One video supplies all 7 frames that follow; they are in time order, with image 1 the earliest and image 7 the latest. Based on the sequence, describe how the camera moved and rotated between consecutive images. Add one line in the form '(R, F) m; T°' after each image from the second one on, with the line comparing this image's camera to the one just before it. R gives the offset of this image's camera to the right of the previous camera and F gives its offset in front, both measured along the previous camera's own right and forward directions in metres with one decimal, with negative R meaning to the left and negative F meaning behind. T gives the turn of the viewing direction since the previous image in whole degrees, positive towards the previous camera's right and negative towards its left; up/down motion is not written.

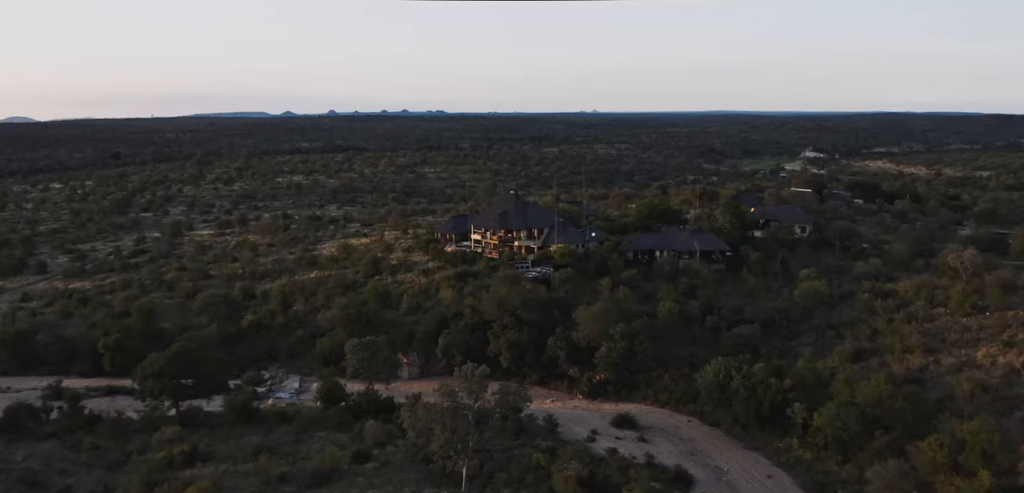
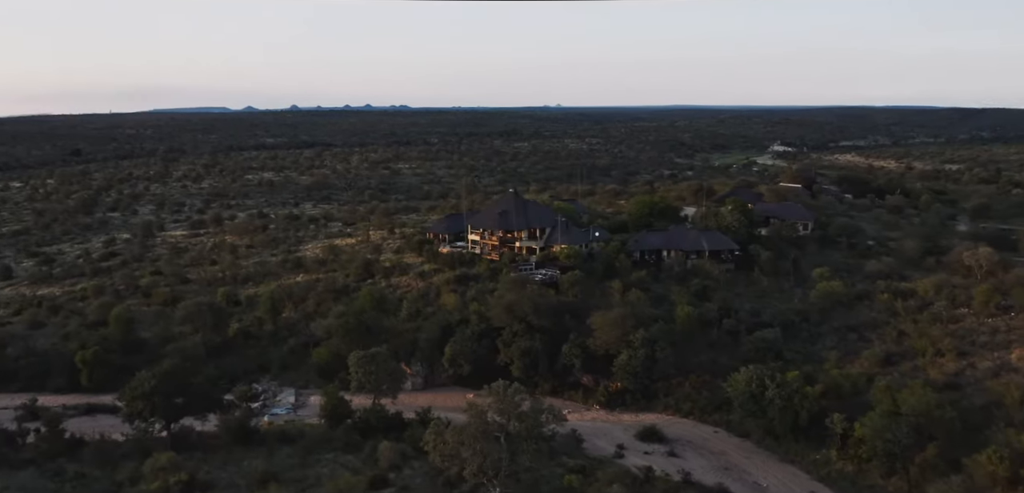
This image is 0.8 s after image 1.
(-1.4, +1.6) m; +2°
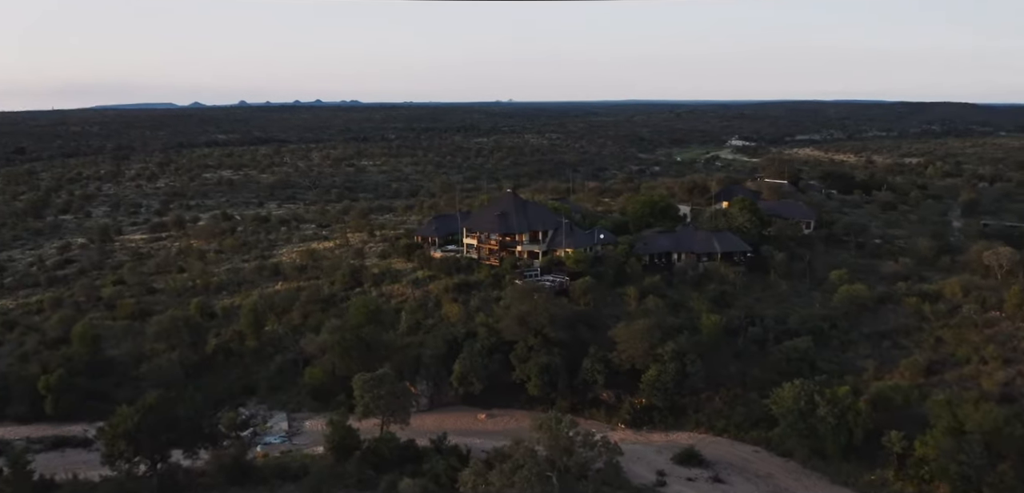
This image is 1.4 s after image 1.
(-1.7, +2.3) m; +3°
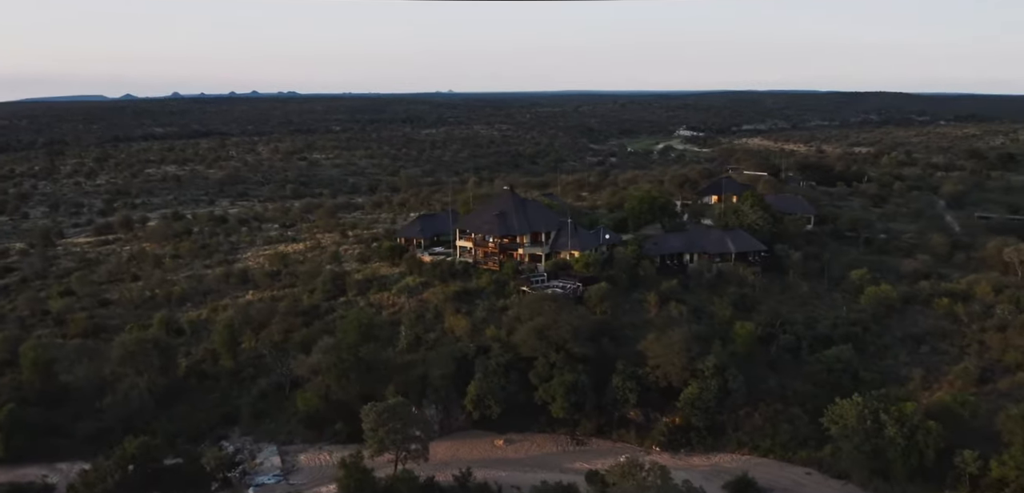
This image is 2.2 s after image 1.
(-1.9, +2.6) m; +4°
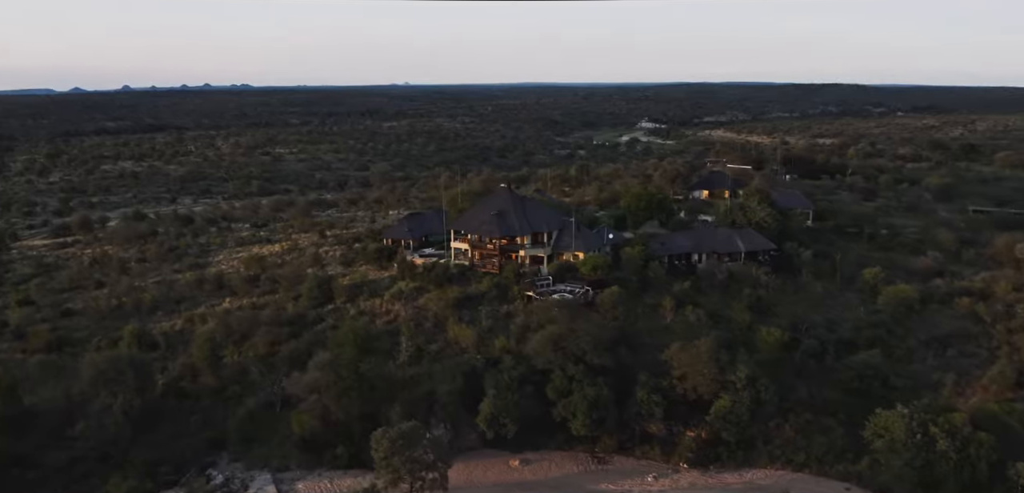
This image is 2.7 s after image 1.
(-1.3, +1.7) m; +3°
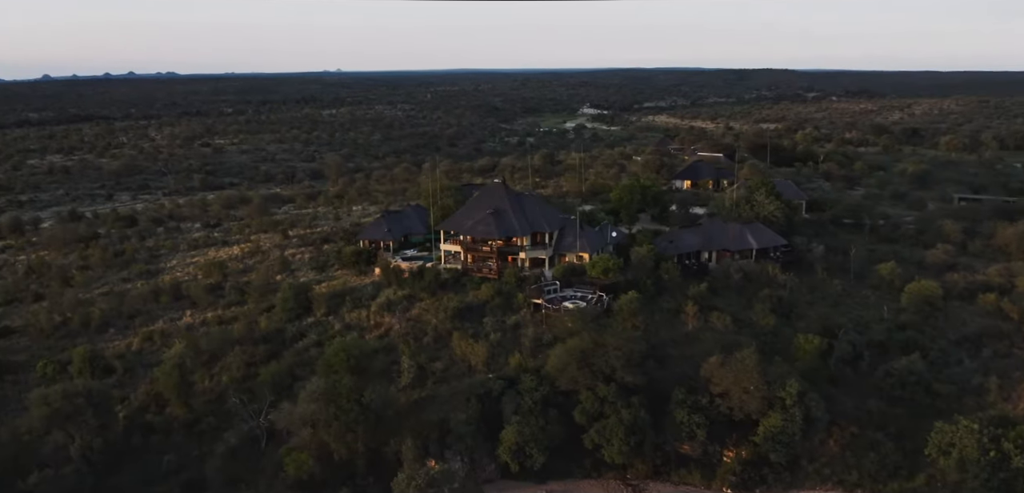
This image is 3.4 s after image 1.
(-1.7, +2.4) m; +4°
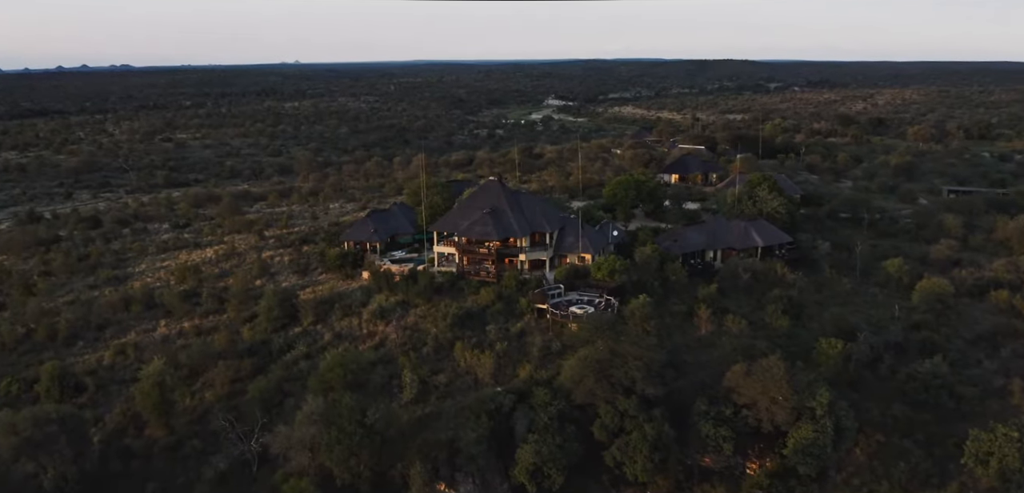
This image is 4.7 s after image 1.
(-1.0, +1.3) m; +2°
